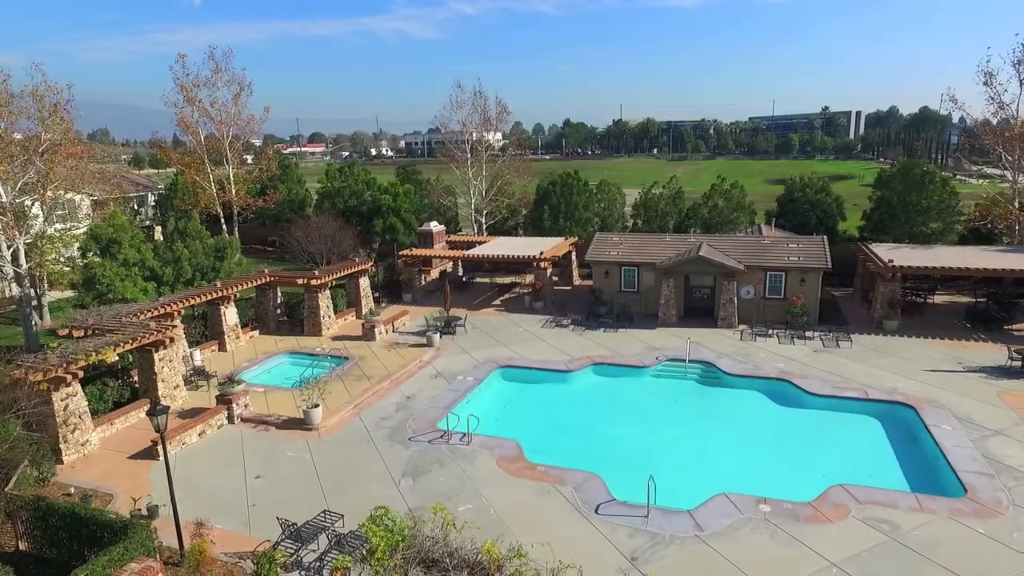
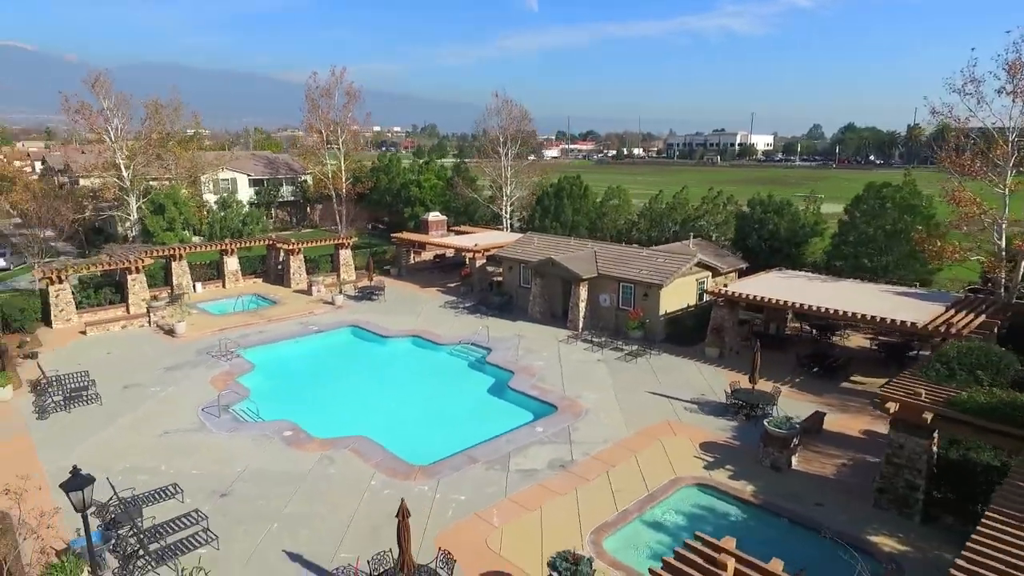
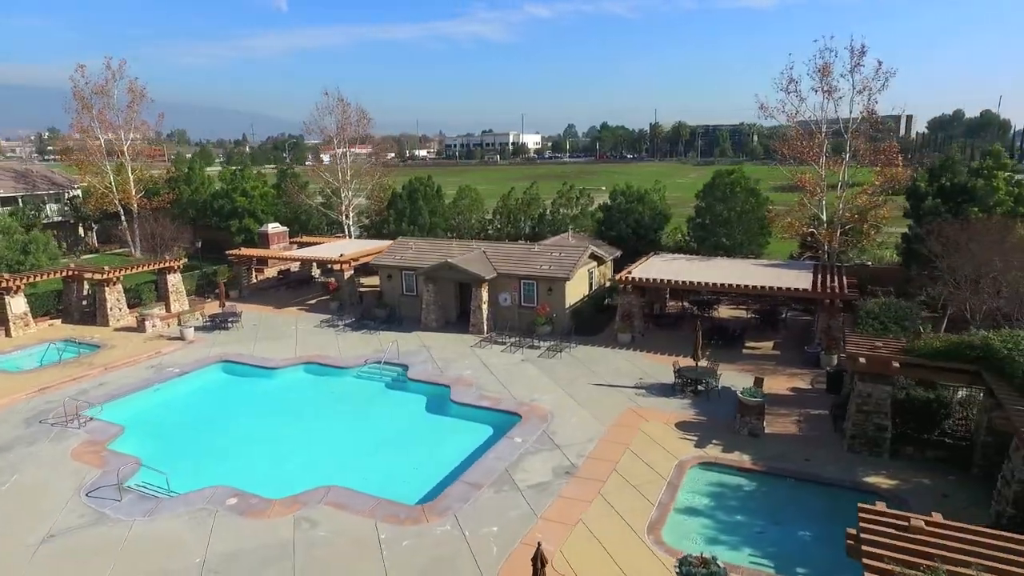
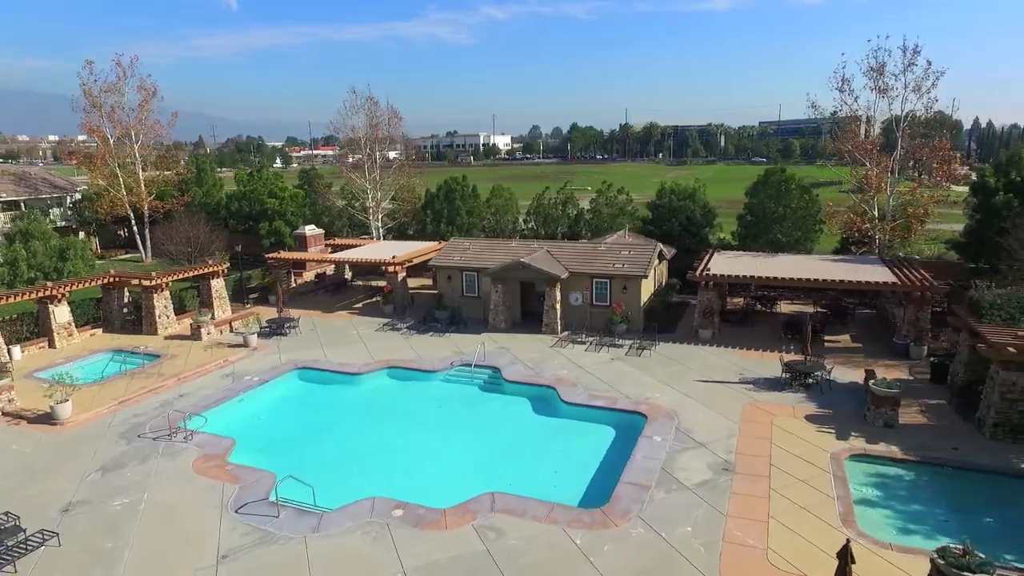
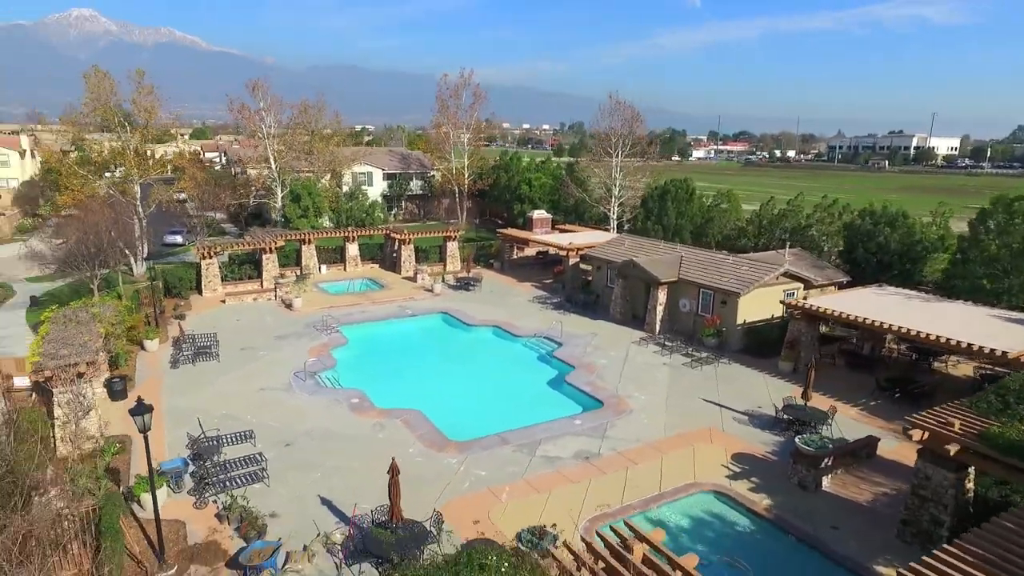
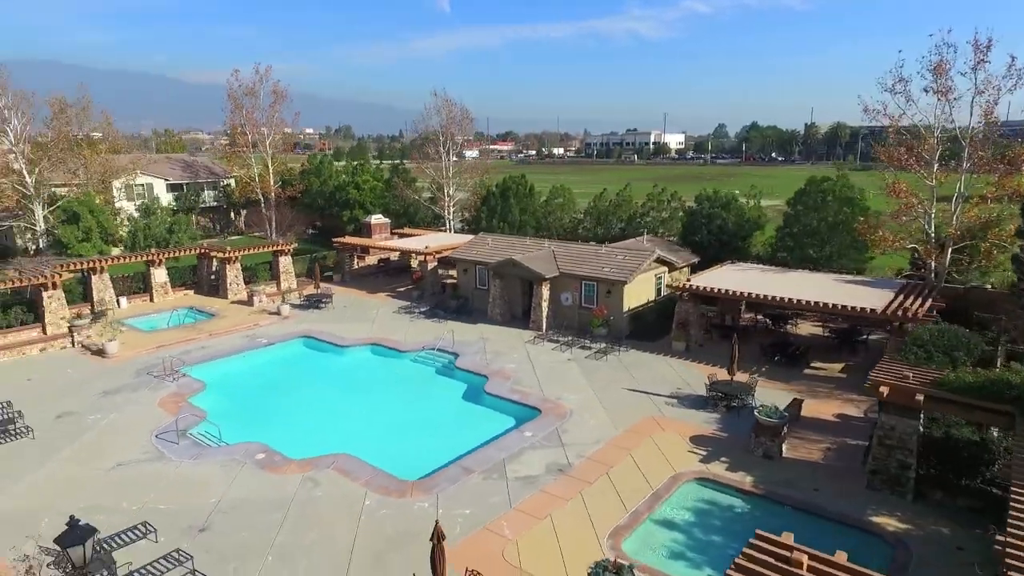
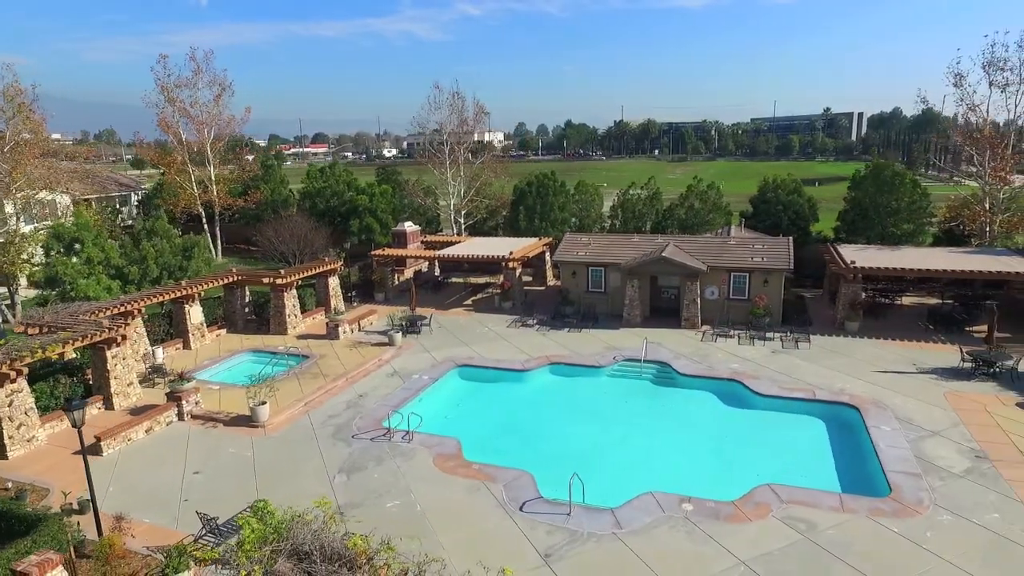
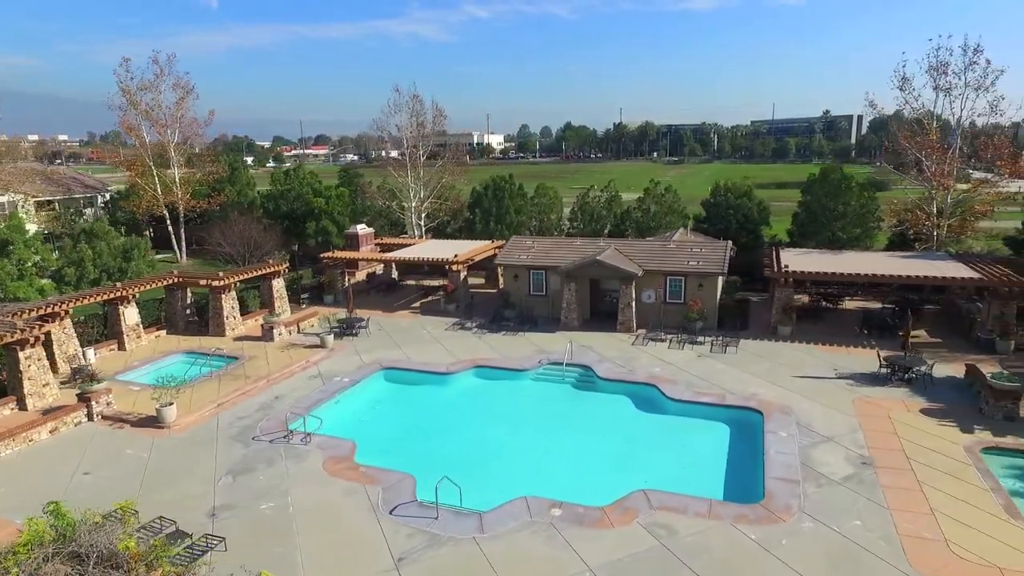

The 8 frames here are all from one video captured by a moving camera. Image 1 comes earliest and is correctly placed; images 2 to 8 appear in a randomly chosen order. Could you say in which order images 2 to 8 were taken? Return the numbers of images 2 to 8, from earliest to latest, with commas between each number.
7, 8, 4, 3, 6, 2, 5
